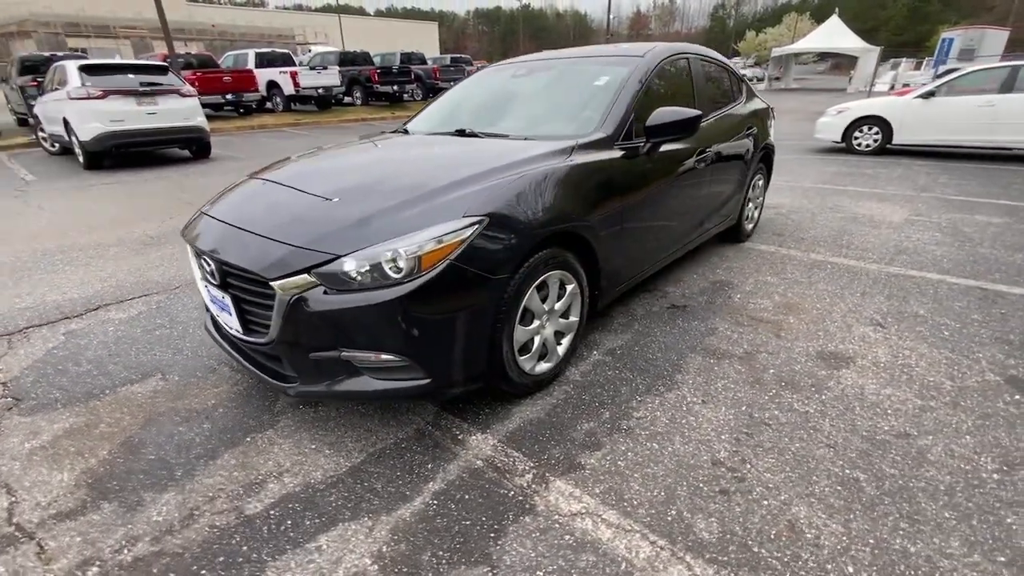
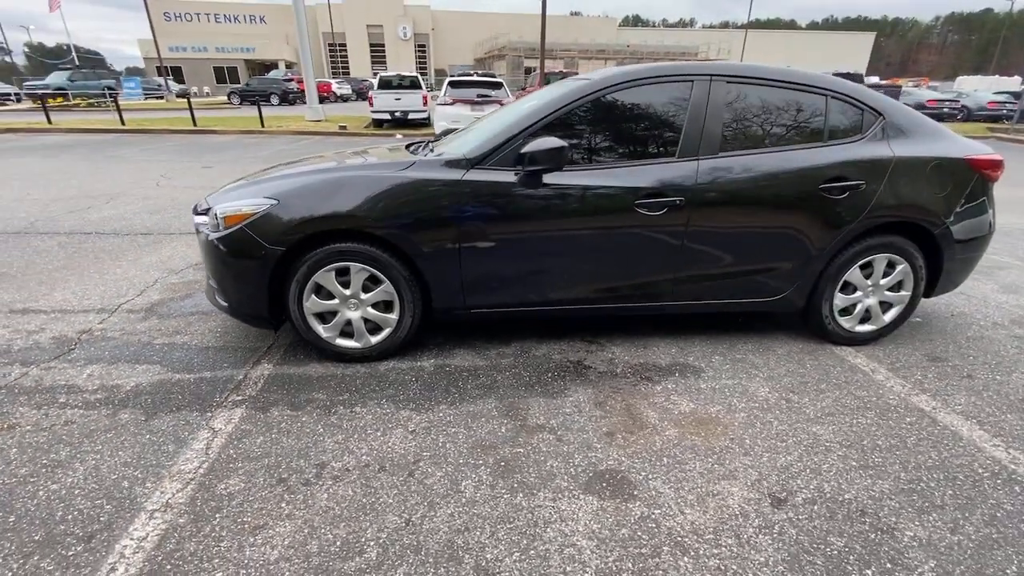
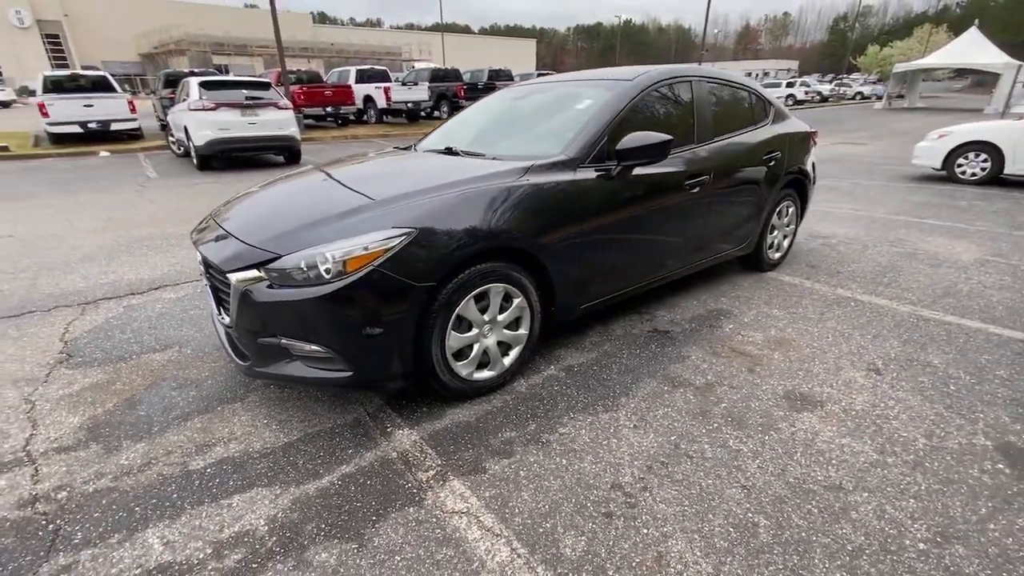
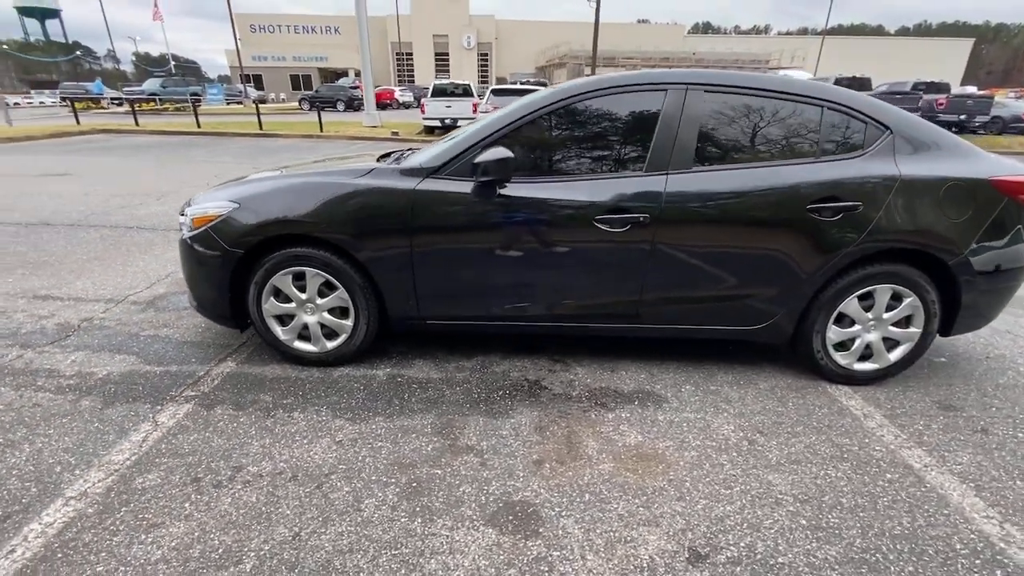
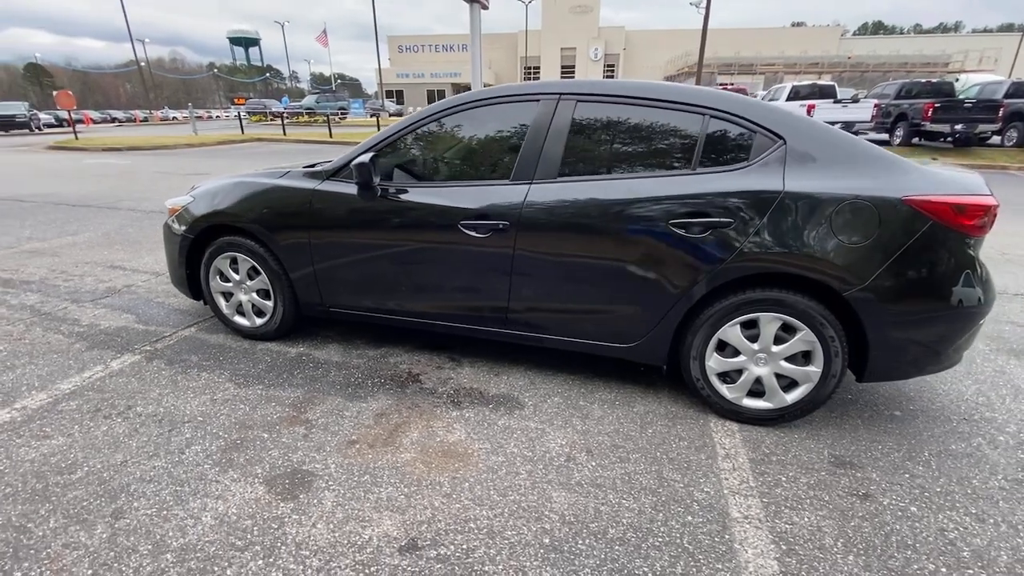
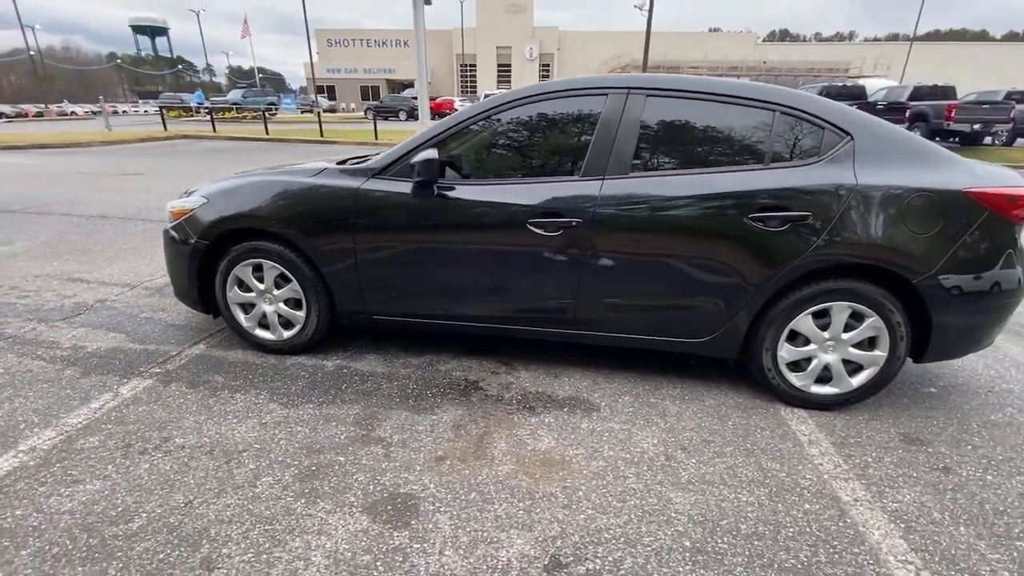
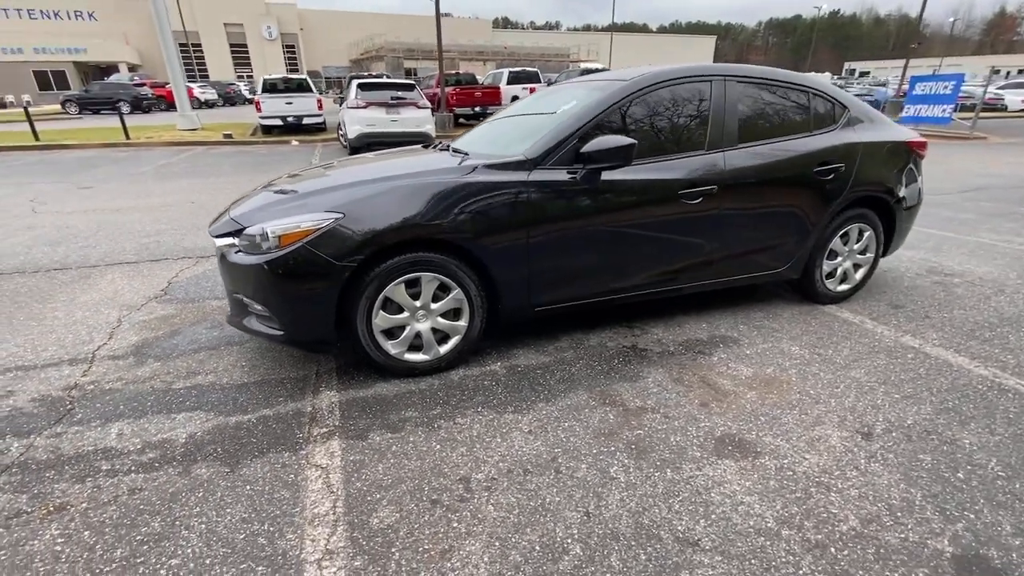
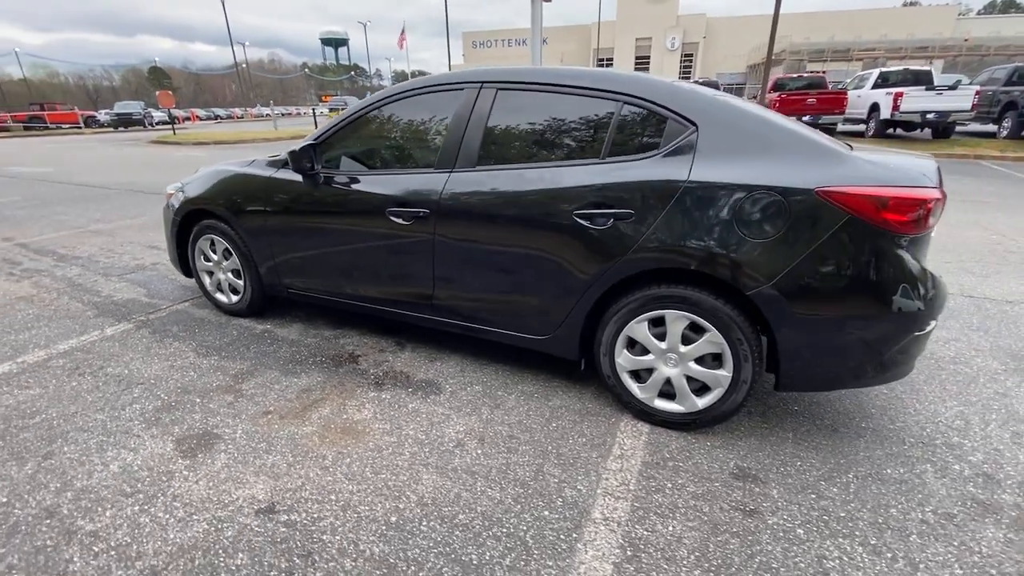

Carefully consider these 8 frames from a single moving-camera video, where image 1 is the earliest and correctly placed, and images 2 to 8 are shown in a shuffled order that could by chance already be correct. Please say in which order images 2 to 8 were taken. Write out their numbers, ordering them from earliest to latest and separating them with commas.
3, 7, 2, 4, 6, 5, 8
